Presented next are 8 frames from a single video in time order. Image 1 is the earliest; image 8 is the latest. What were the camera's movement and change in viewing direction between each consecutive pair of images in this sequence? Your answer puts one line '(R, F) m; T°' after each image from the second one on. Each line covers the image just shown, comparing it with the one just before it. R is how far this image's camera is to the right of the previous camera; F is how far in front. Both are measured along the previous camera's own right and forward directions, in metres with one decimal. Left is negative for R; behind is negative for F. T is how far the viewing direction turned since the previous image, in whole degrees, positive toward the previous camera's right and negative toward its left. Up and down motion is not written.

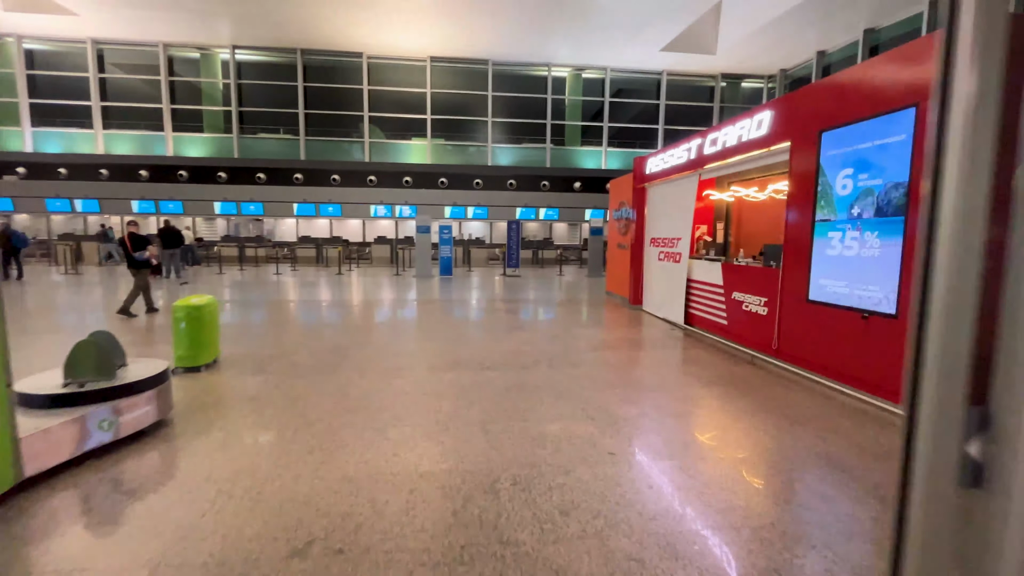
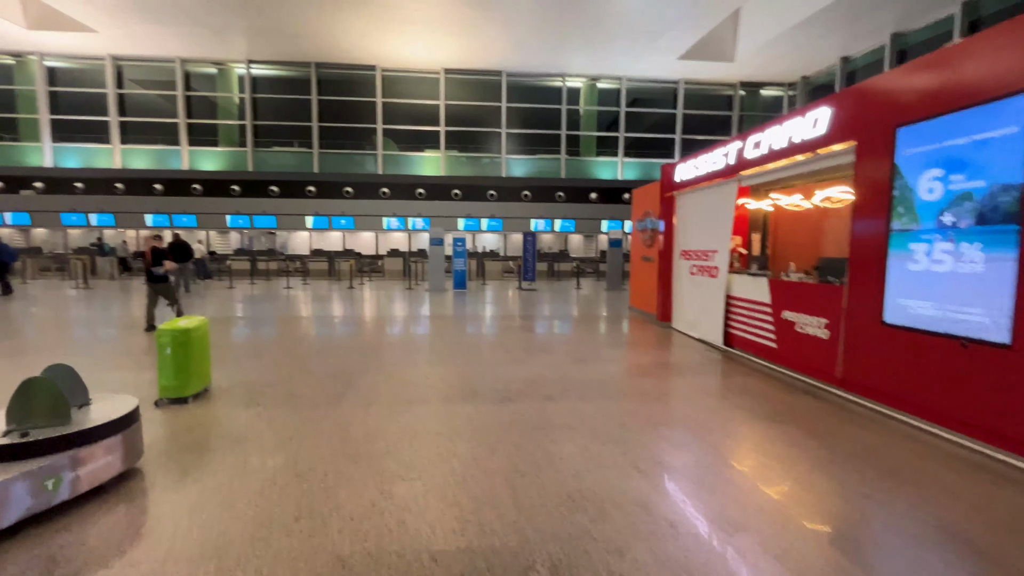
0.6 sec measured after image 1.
(-0.1, +0.5) m; -2°
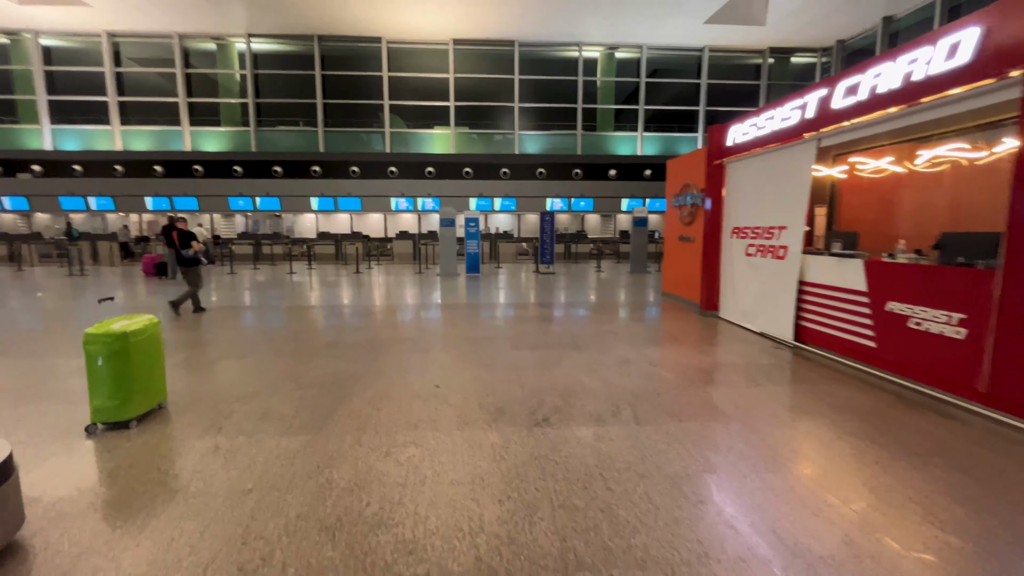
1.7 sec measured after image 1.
(-0.2, +0.9) m; -1°
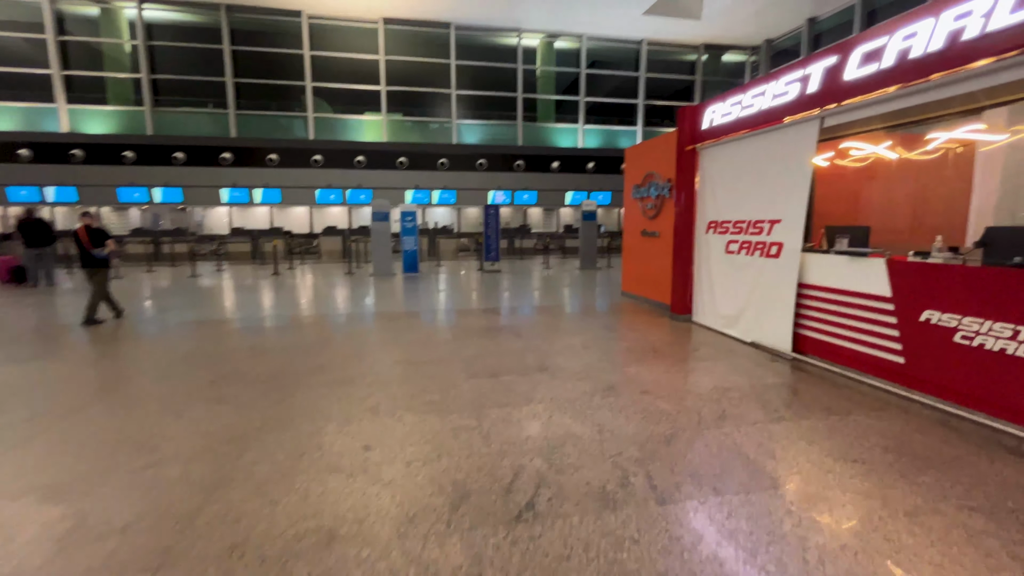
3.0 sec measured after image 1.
(-0.1, +1.0) m; +8°
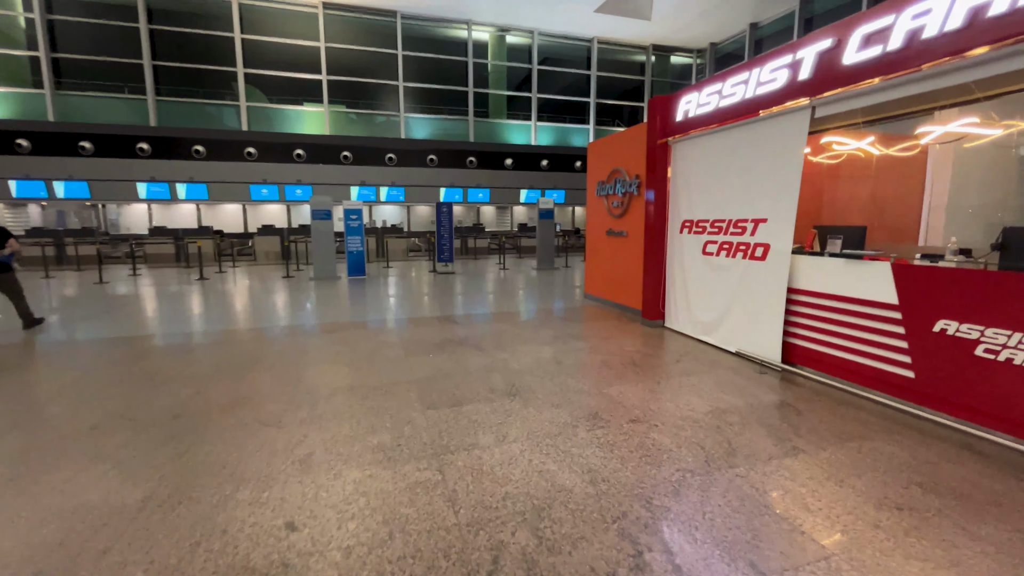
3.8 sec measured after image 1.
(-0.1, +0.6) m; +6°
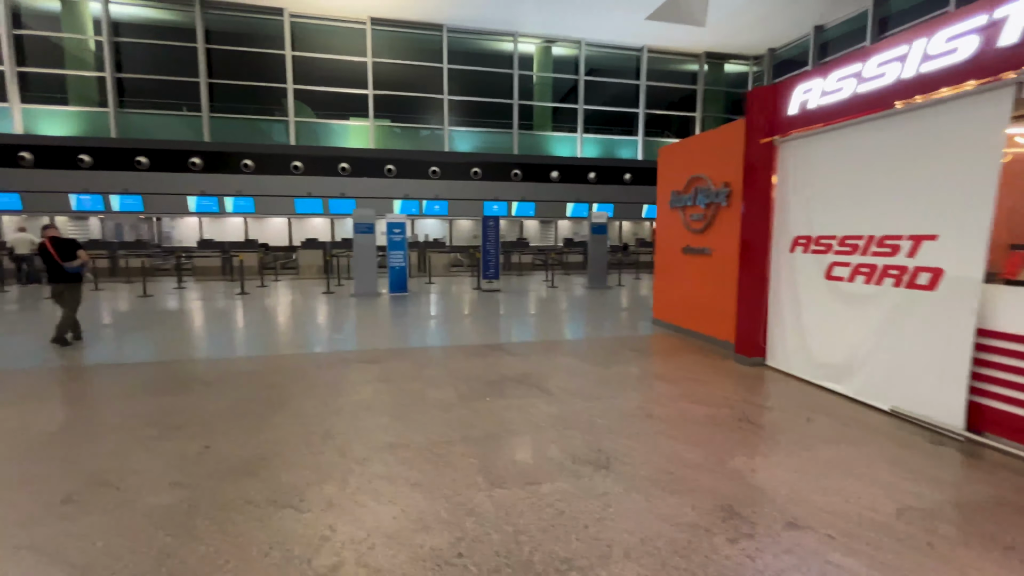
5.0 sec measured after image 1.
(-0.3, +0.8) m; -5°
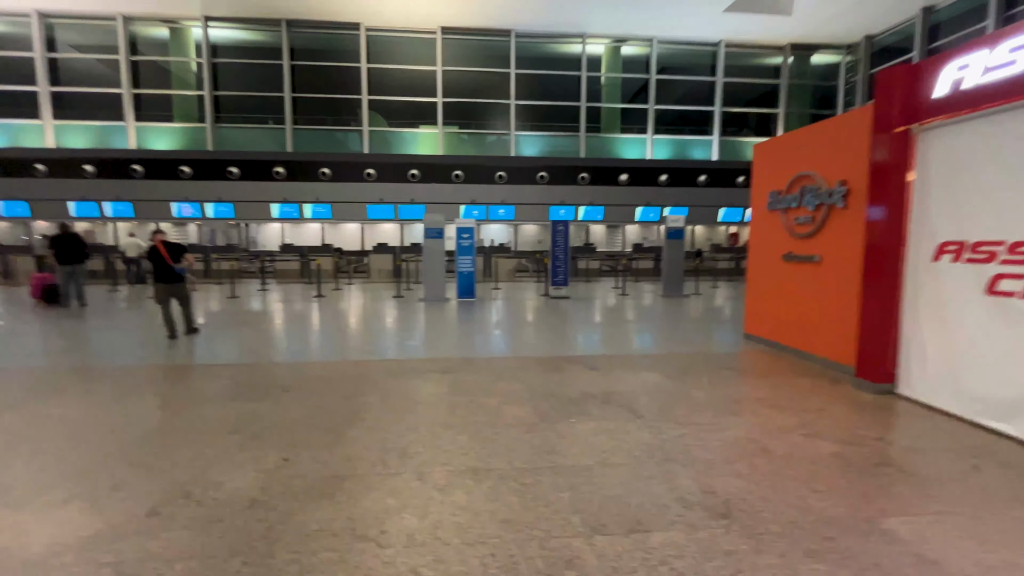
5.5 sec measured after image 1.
(-0.2, +0.3) m; -7°
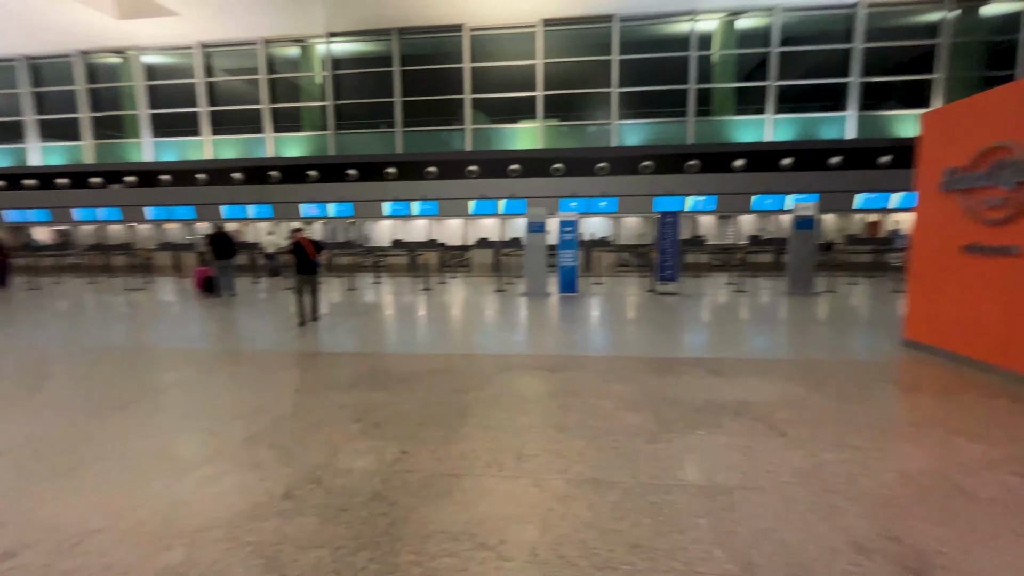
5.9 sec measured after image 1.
(-0.2, +0.2) m; -12°
